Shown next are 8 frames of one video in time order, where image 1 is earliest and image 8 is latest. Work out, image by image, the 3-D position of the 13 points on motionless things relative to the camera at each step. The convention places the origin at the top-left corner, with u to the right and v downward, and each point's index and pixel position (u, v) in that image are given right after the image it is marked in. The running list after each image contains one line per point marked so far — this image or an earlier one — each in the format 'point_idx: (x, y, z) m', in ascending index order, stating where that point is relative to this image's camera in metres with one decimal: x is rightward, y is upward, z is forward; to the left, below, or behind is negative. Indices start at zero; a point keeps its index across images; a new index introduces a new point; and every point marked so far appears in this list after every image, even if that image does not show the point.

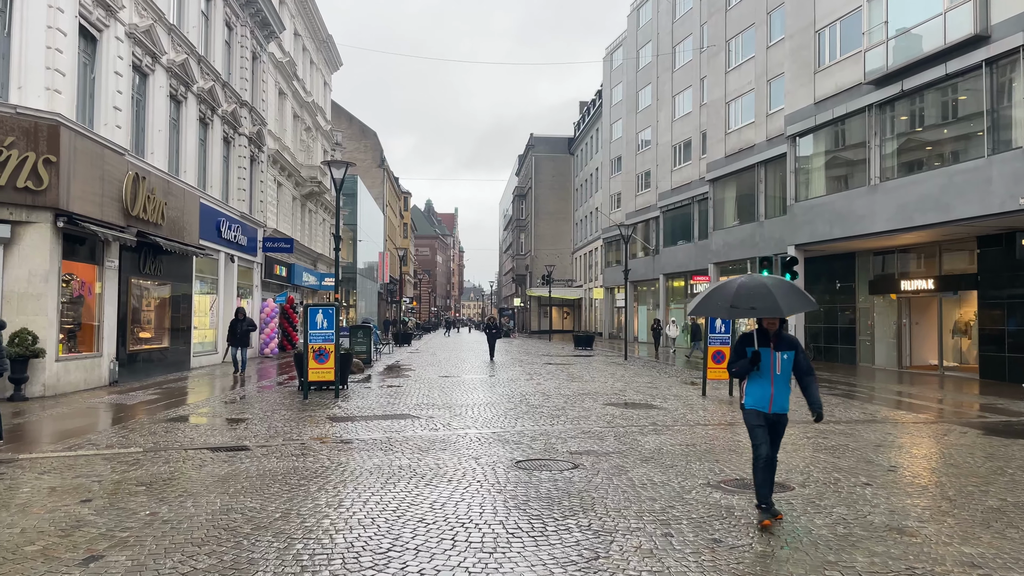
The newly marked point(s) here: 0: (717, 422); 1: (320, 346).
0: (+3.2, -2.1, +11.9) m
1: (-3.4, -1.0, +13.7) m
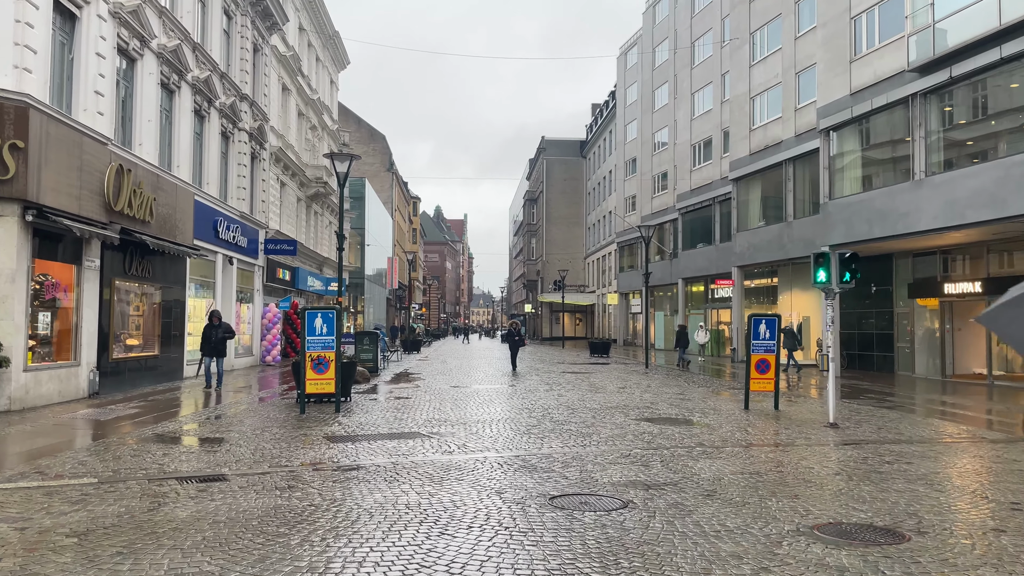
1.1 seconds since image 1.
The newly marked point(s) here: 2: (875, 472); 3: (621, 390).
0: (+3.5, -2.1, +10.3) m
1: (-3.0, -1.0, +12.3) m
2: (+3.8, -1.9, +8.2) m
3: (+2.5, -2.3, +17.7) m
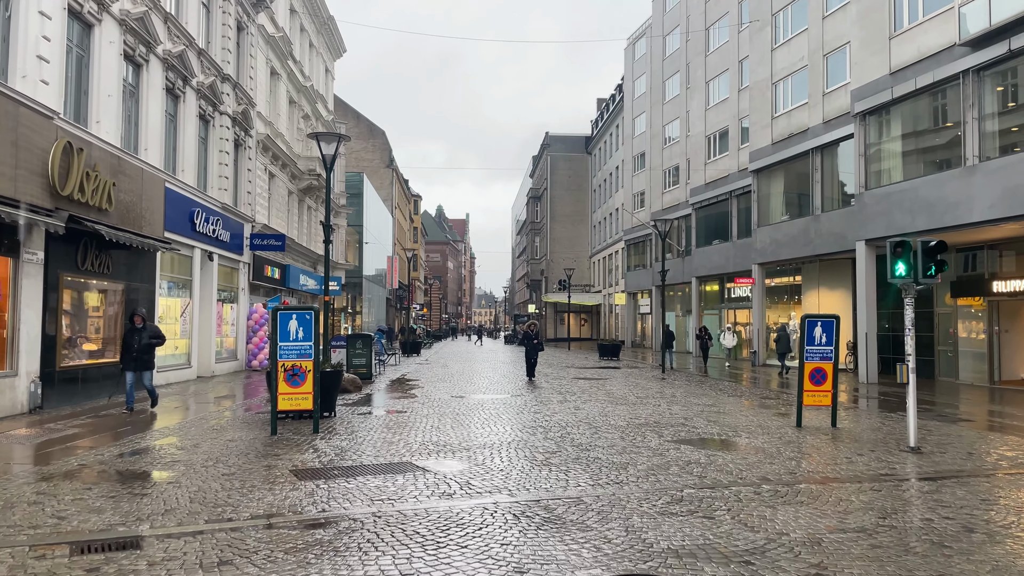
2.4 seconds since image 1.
0: (+3.6, -2.0, +8.3) m
1: (-2.9, -1.0, +10.3) m
2: (+4.0, -1.9, +6.1) m
3: (+2.6, -2.3, +15.7) m
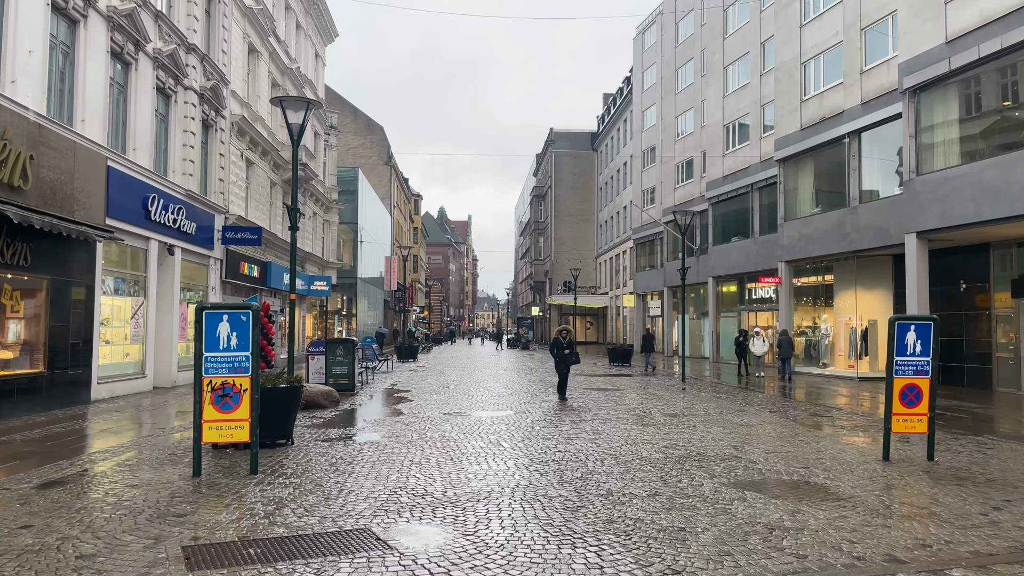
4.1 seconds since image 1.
0: (+3.7, -1.9, +5.7) m
1: (-2.8, -0.9, +7.7) m
2: (+4.0, -1.8, +3.5) m
3: (+2.7, -2.2, +13.1) m
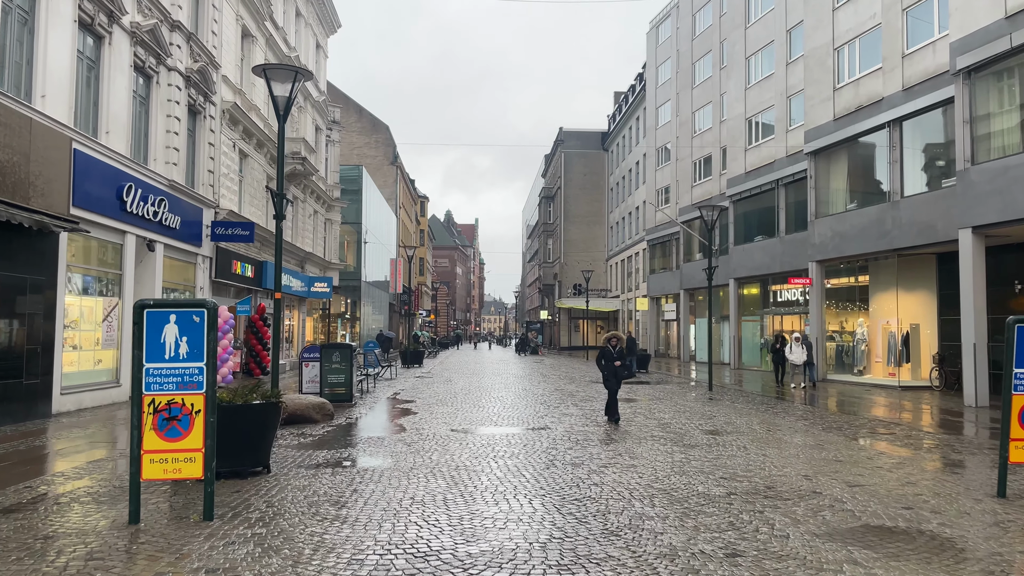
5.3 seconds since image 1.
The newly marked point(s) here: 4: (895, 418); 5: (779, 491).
0: (+3.9, -1.8, +3.9) m
1: (-2.6, -0.9, +6.0) m
2: (+4.2, -1.7, +1.8) m
3: (+3.0, -2.2, +11.3) m
4: (+9.1, -3.1, +18.5) m
5: (+2.5, -1.9, +7.4) m
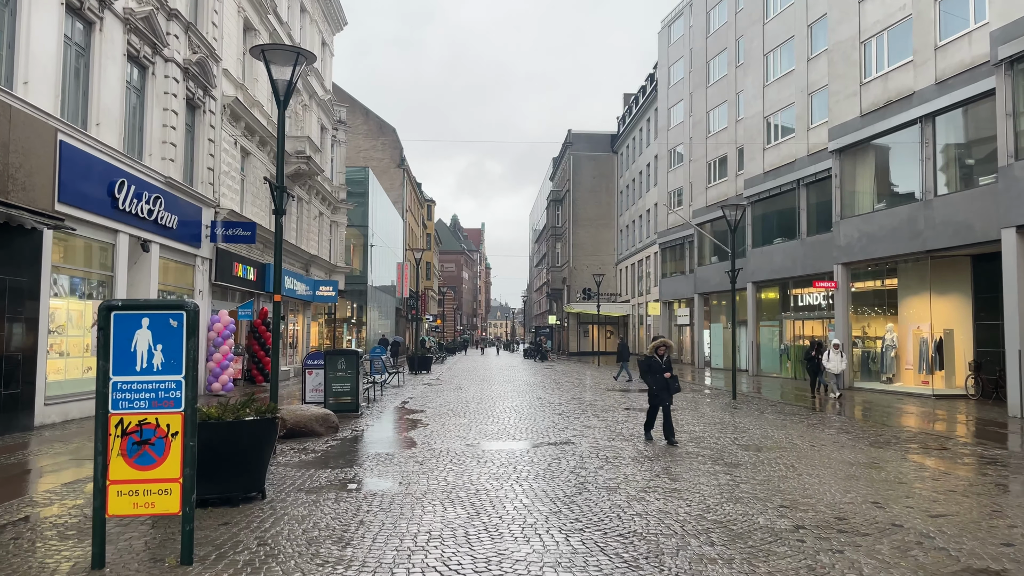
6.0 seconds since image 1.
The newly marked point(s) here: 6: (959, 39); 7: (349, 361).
0: (+4.1, -1.8, +2.9) m
1: (-2.4, -0.8, +5.0) m
2: (+4.4, -1.7, +0.7) m
3: (+3.3, -2.2, +10.3) m
4: (+9.4, -3.1, +17.4) m
5: (+2.8, -1.9, +6.4) m
6: (+11.3, +6.4, +19.8) m
7: (-3.1, -1.4, +15.1) m
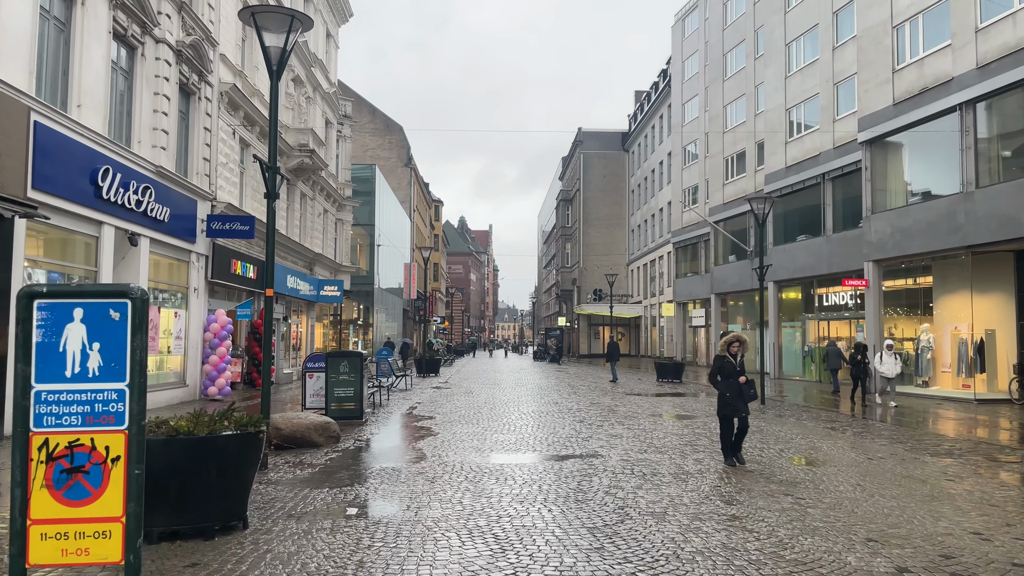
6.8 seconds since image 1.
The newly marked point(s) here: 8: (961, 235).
0: (+4.3, -1.7, +1.7) m
1: (-2.2, -0.8, +3.9) m
2: (+4.6, -1.6, -0.5) m
3: (+3.5, -2.1, +9.1) m
4: (+9.7, -3.1, +16.2) m
5: (+3.0, -1.8, +5.2) m
6: (+11.7, +6.4, +18.6) m
7: (-2.8, -1.3, +13.9) m
8: (+11.4, +1.3, +19.7) m
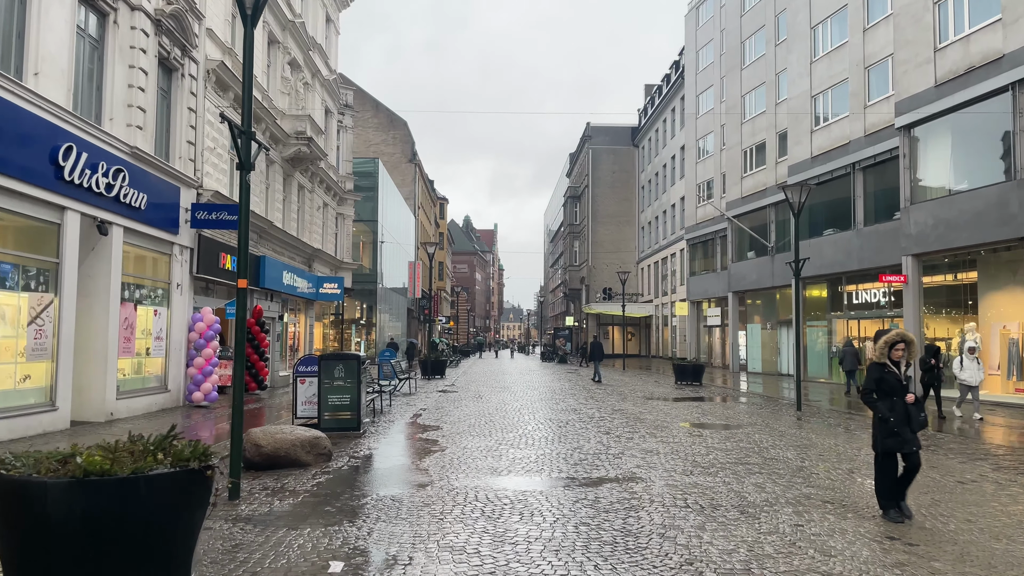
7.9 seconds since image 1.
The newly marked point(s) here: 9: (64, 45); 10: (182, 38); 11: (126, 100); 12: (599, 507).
0: (+4.5, -1.6, +0.1) m
1: (-2.0, -0.7, +2.3) m
2: (+4.7, -1.5, -2.1) m
3: (+3.8, -2.0, +7.5) m
4: (+10.0, -3.0, +14.5) m
5: (+3.2, -1.7, +3.6) m
6: (+12.0, +6.5, +16.9) m
7: (-2.6, -1.2, +12.3) m
8: (+11.7, +1.4, +18.1) m
9: (-6.7, +3.6, +11.6) m
10: (-6.6, +5.0, +15.6) m
11: (-6.7, +3.3, +13.6) m
12: (+0.8, -1.9, +6.9) m
